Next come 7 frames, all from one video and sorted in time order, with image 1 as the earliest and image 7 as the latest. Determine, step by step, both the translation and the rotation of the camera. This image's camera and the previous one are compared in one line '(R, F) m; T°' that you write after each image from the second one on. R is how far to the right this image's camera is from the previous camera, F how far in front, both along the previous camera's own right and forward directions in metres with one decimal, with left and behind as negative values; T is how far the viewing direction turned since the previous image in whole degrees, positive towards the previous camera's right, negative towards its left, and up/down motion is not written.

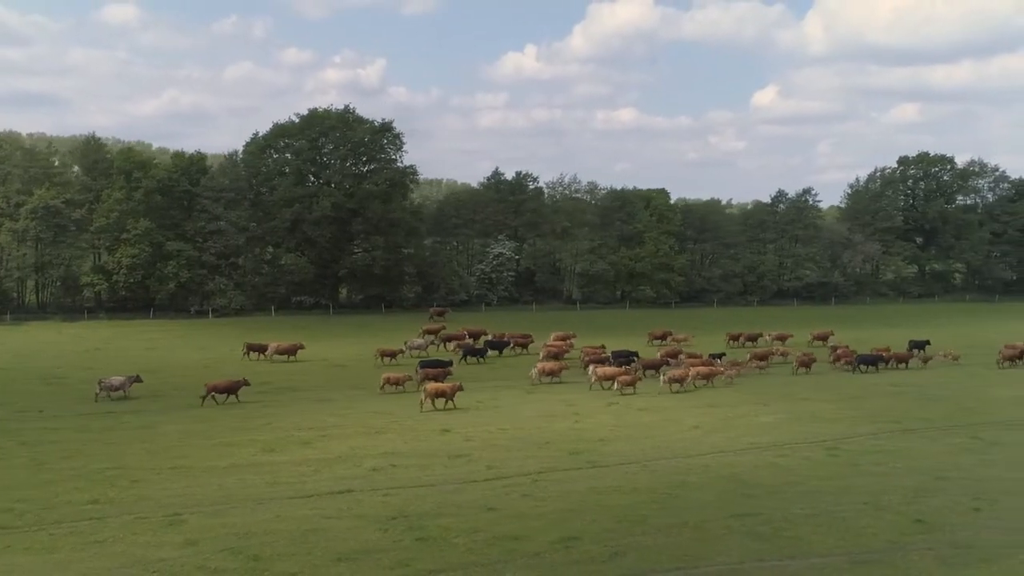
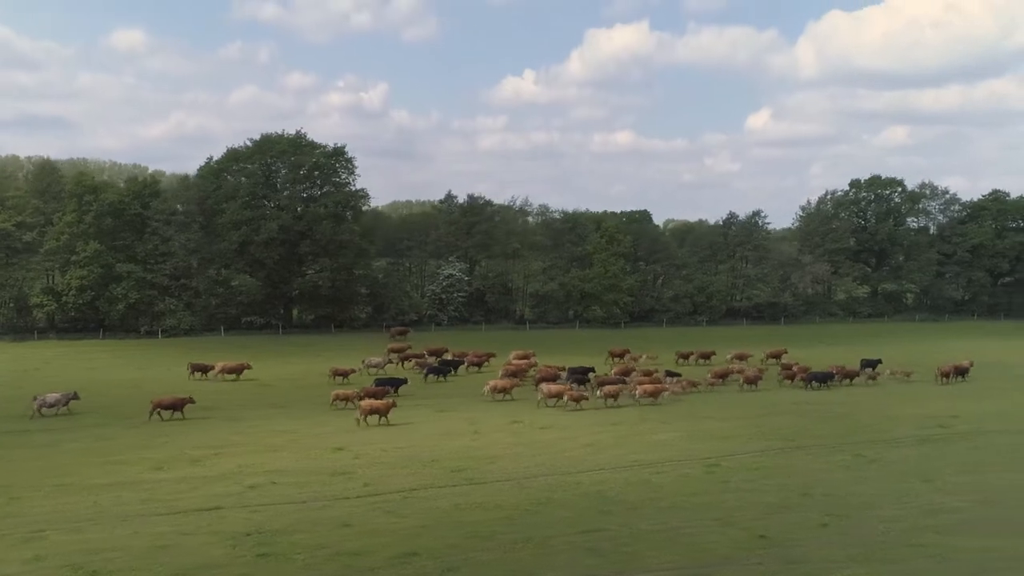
(+2.2, -0.2) m; 0°
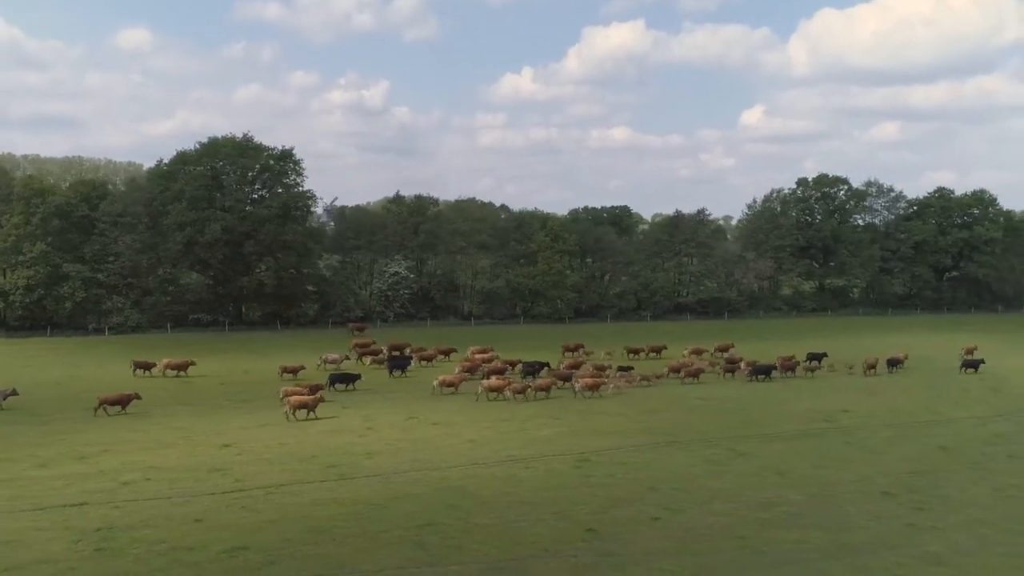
(+2.4, -0.3) m; 0°
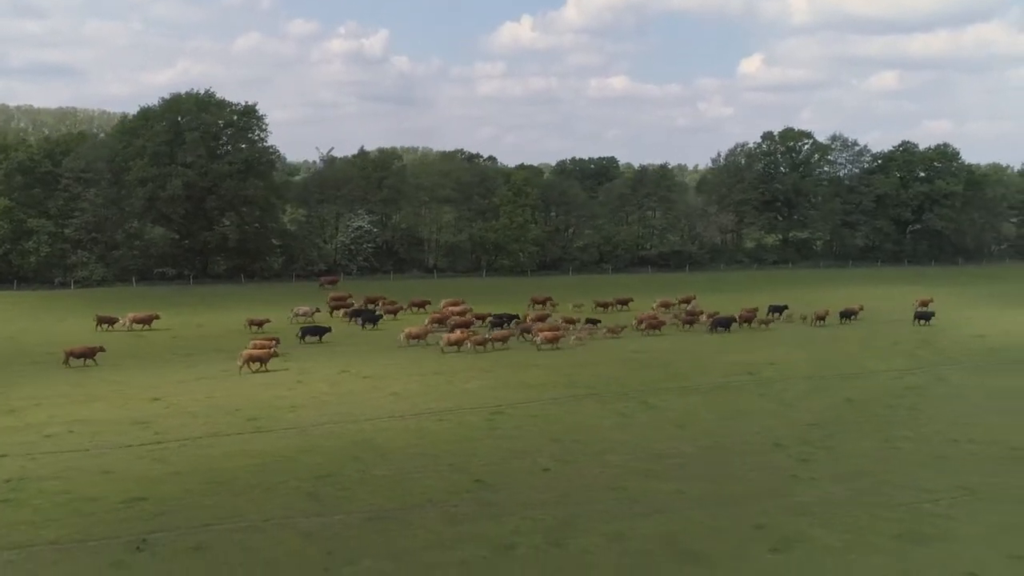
(+1.6, -0.3) m; 0°
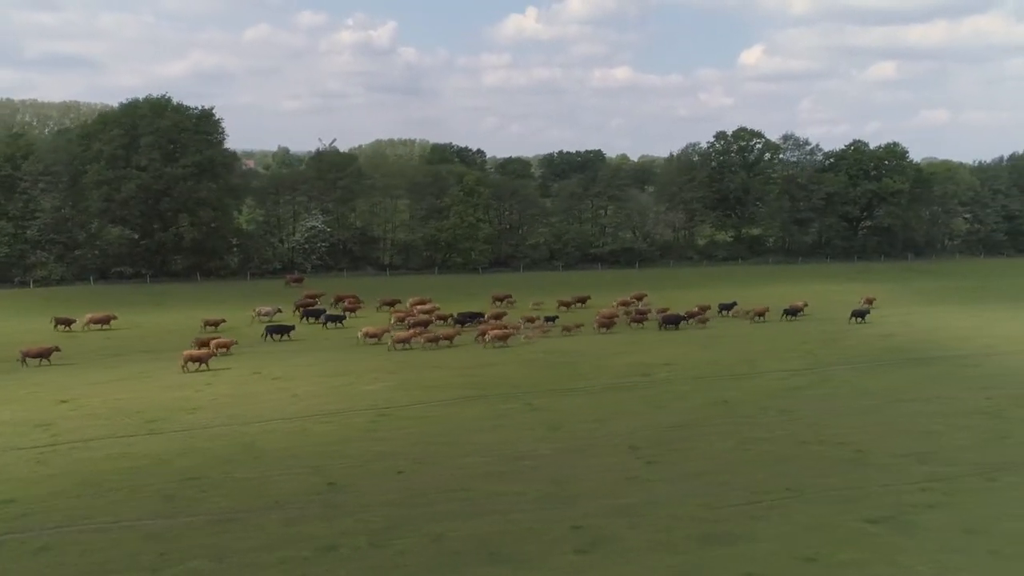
(+2.5, -0.5) m; -1°
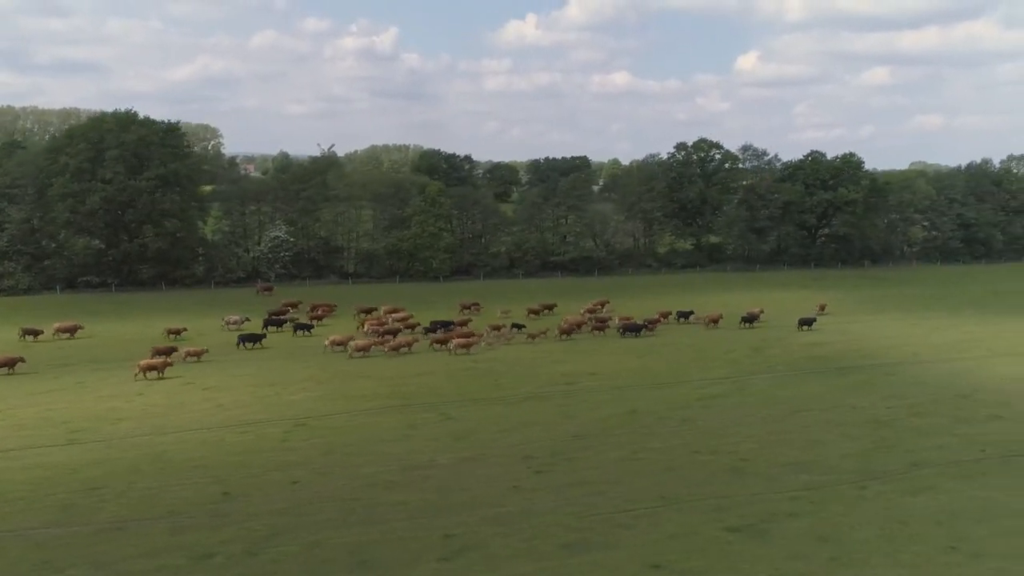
(+1.9, -0.5) m; 0°
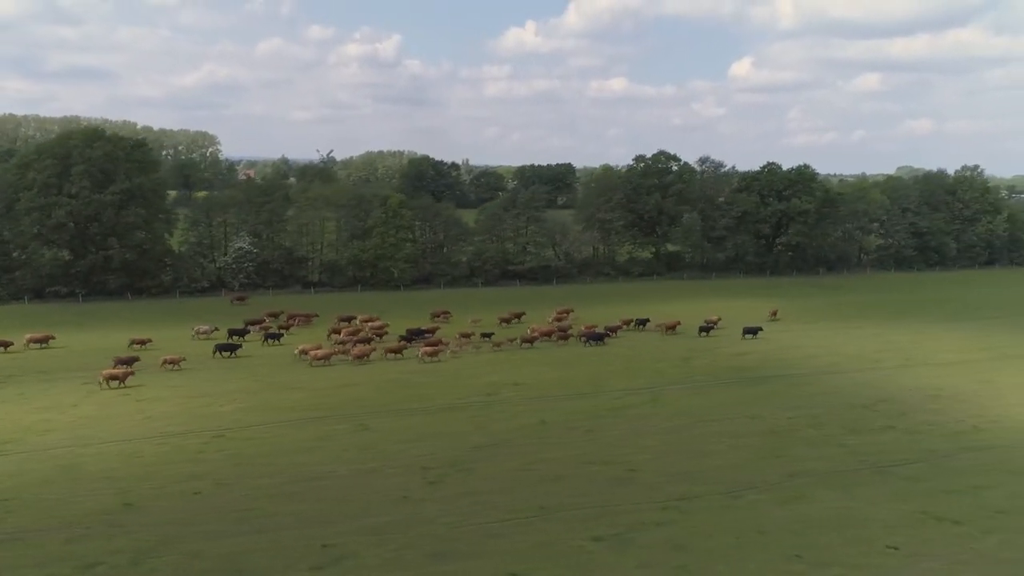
(+1.9, -0.5) m; 0°
